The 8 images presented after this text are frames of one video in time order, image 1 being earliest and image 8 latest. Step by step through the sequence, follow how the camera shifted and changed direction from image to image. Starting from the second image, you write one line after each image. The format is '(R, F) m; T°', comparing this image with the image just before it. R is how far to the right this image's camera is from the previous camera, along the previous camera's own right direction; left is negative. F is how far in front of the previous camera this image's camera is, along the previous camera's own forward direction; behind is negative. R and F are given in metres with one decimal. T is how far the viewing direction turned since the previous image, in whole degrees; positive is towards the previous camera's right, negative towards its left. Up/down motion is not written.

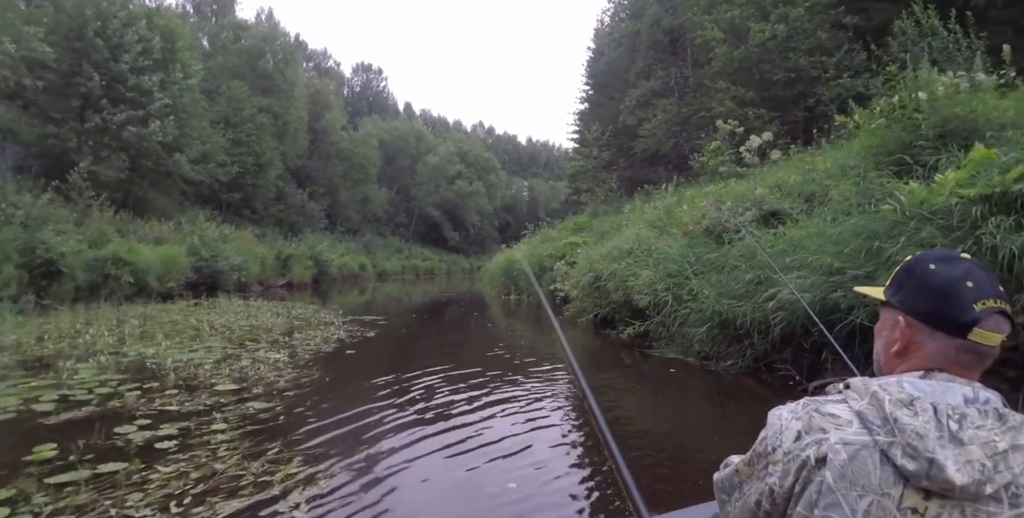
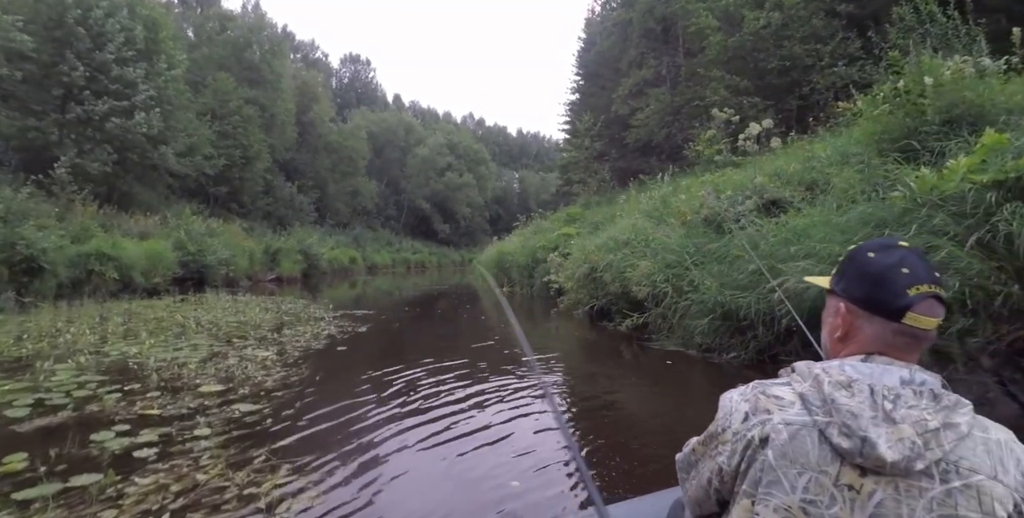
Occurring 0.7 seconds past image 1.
(-0.1, +0.2) m; +1°
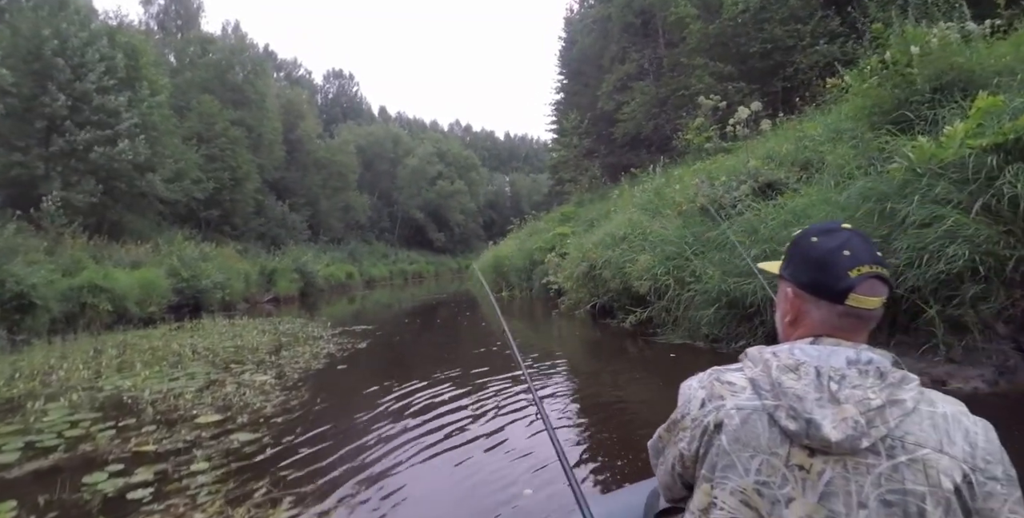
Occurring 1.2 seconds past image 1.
(0.0, +0.1) m; 0°
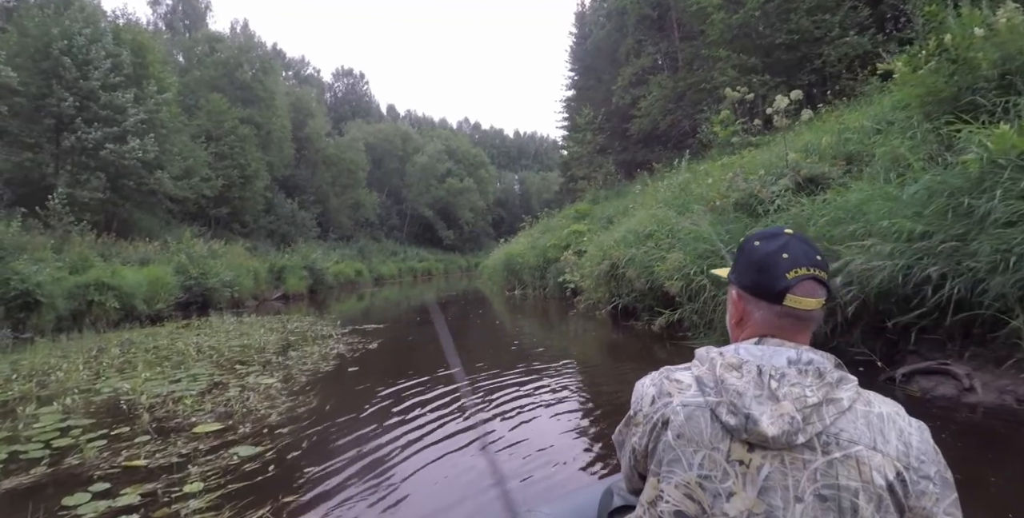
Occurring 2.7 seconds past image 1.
(-0.1, +0.4) m; -1°
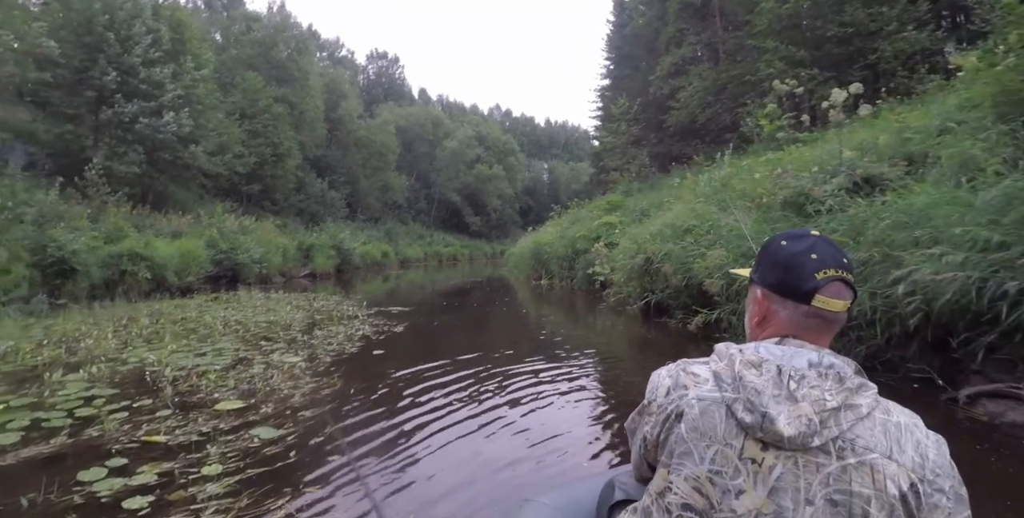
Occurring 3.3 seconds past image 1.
(-0.1, +0.2) m; -3°
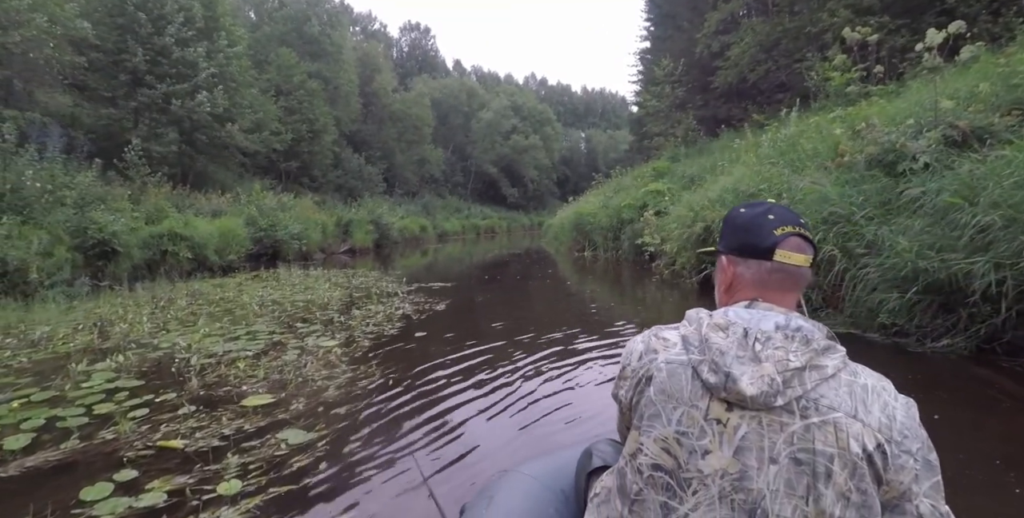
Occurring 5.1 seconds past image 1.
(-0.1, +0.5) m; -4°
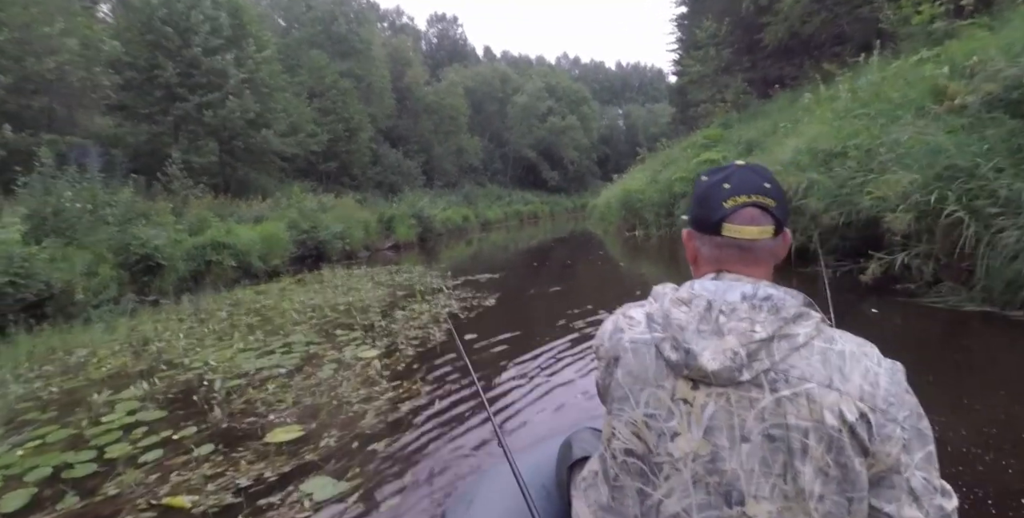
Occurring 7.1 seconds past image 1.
(-0.1, +0.6) m; -5°
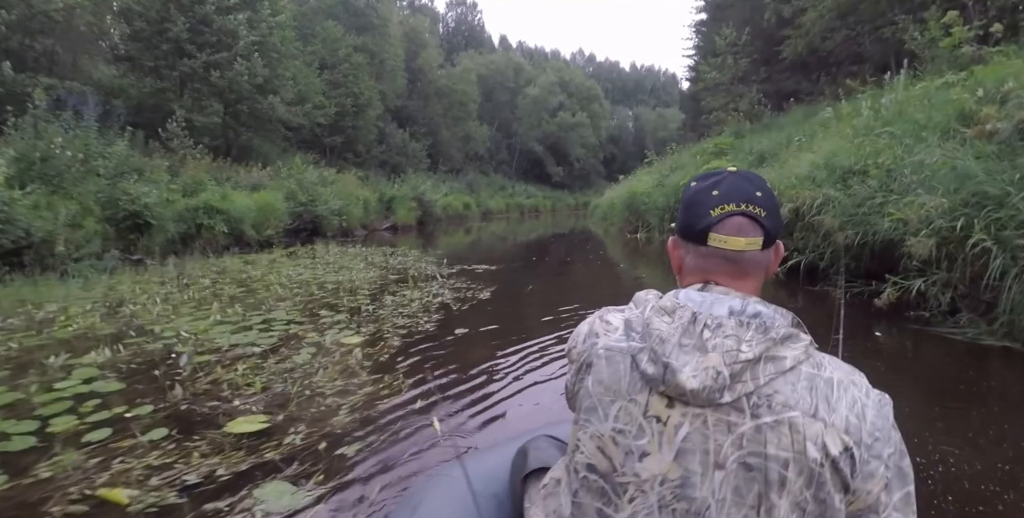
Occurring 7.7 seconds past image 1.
(0.0, +0.2) m; 0°
